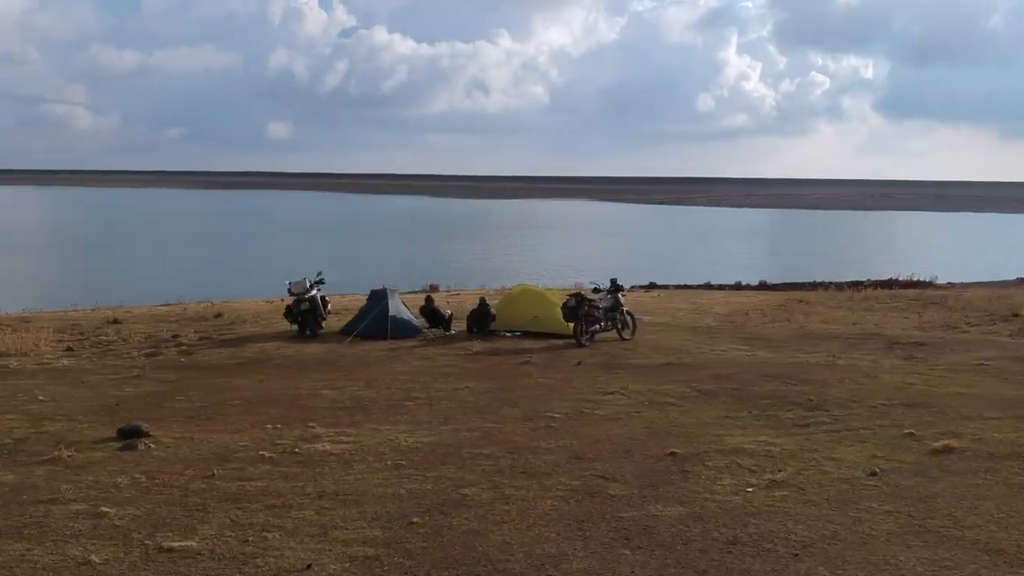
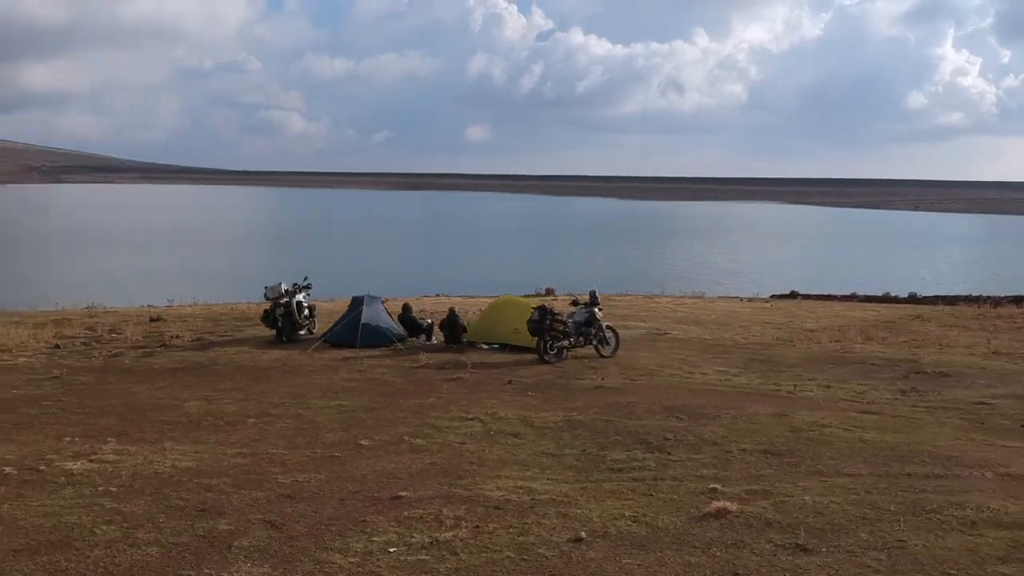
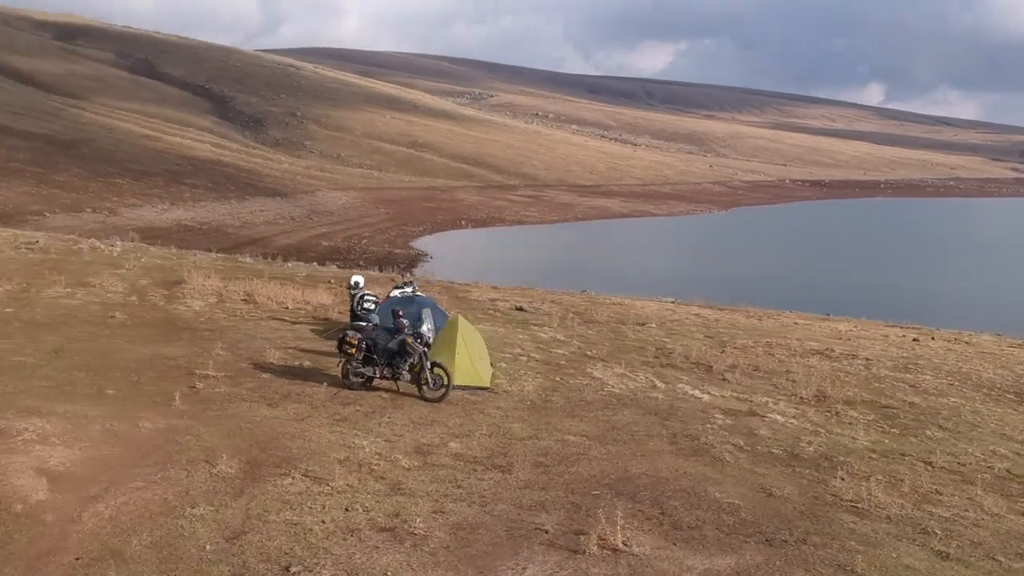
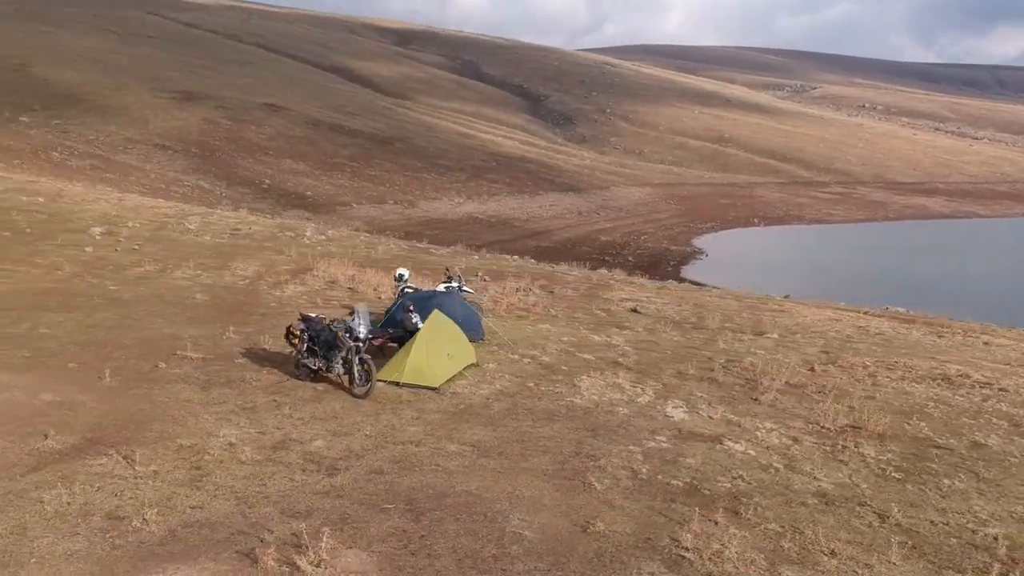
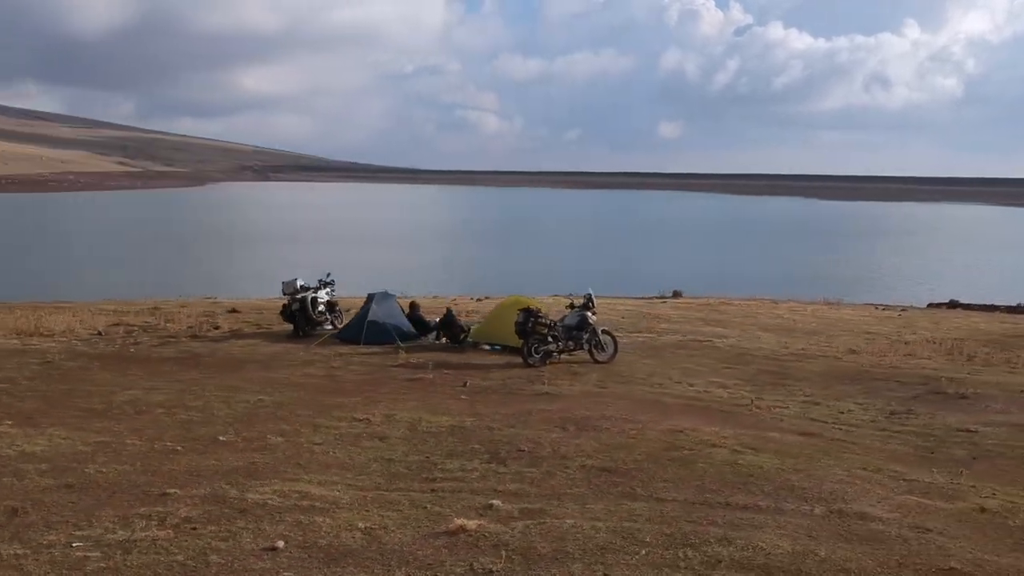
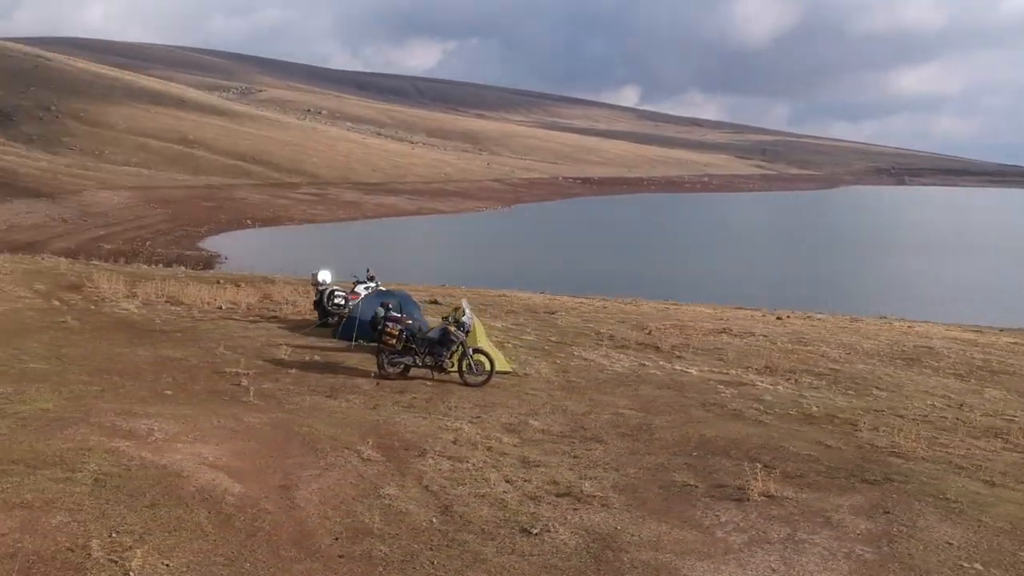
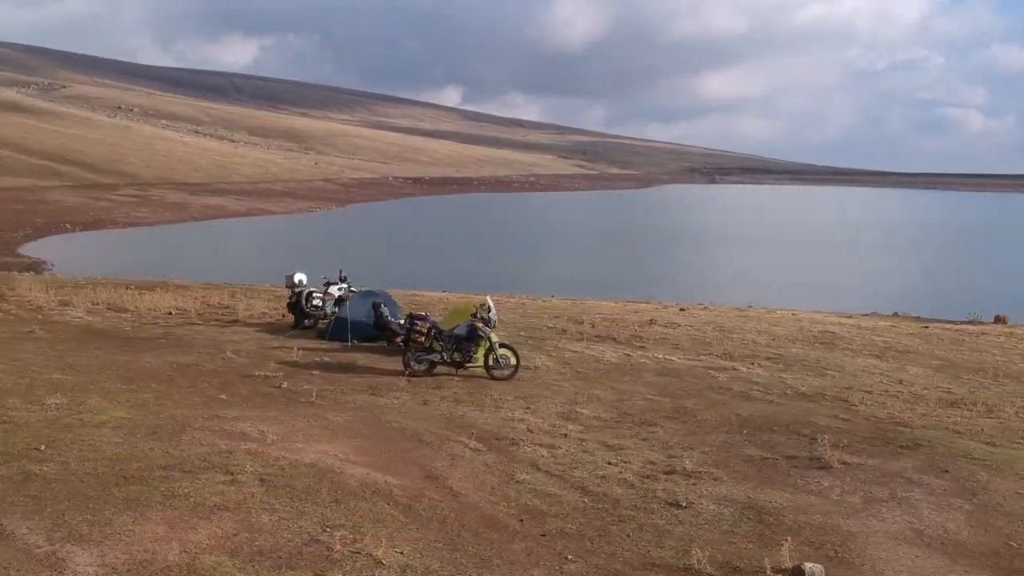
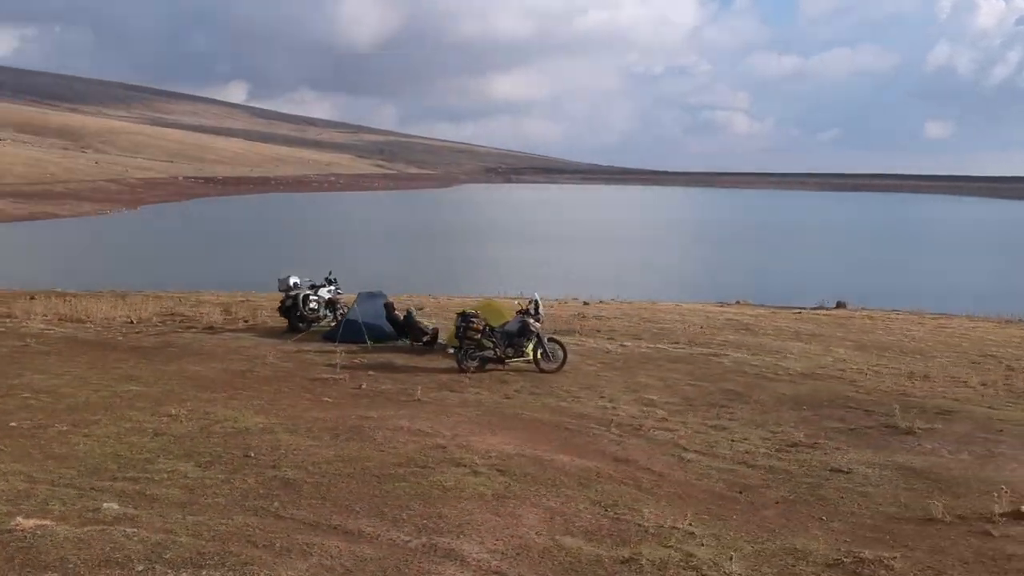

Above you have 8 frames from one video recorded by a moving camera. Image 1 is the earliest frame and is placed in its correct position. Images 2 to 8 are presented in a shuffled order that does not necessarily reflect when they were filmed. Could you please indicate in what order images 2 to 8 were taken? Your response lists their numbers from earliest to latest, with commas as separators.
2, 5, 8, 7, 6, 3, 4
